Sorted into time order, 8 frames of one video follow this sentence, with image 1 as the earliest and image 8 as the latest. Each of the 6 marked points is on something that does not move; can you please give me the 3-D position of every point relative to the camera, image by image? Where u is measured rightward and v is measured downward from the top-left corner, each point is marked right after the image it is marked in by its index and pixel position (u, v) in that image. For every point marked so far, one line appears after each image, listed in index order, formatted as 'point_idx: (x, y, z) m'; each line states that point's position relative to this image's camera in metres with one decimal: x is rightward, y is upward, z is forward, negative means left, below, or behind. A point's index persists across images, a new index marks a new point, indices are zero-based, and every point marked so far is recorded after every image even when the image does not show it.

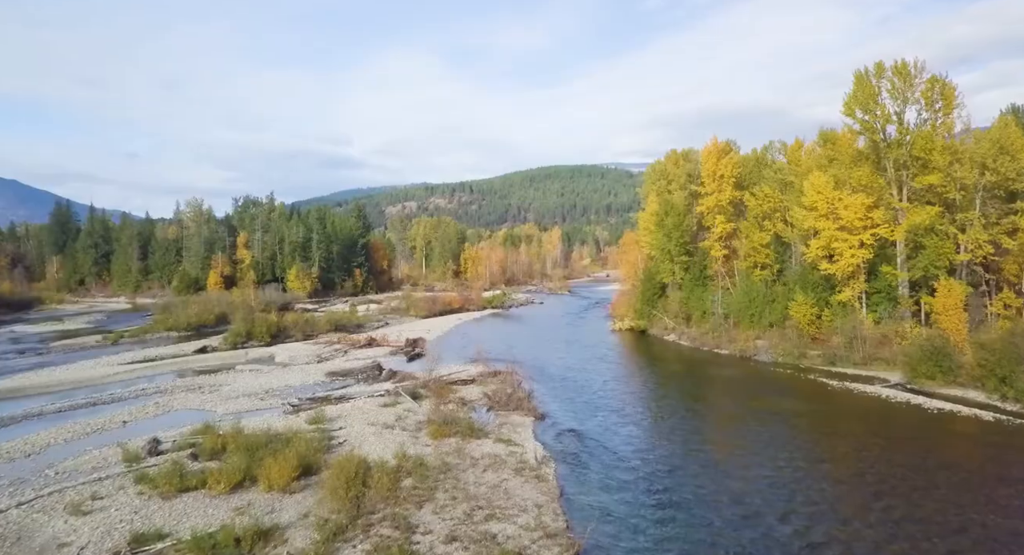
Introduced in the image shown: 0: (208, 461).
0: (-9.8, -5.9, +19.8) m
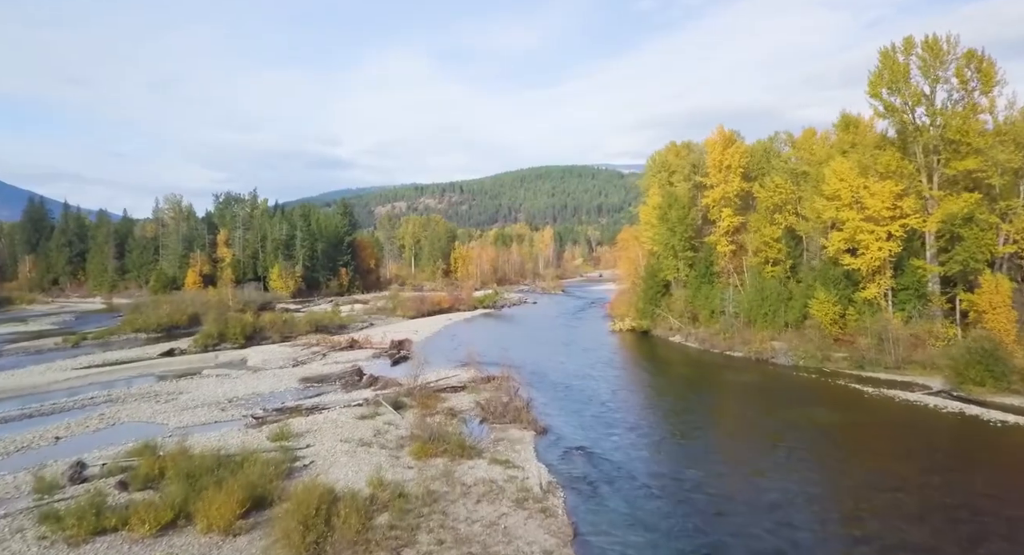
0: (-9.8, -5.6, +16.2) m
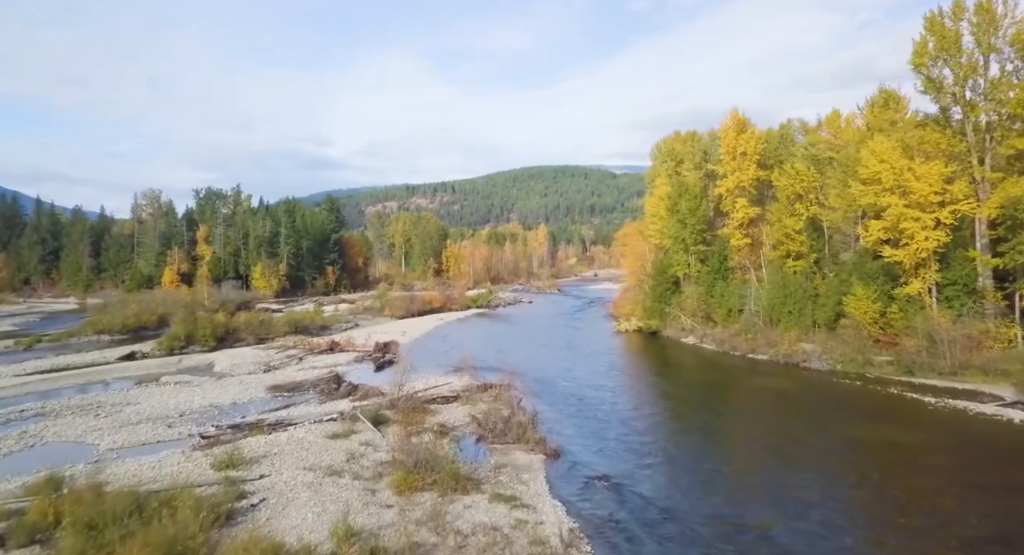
0: (-9.6, -5.3, +12.1) m
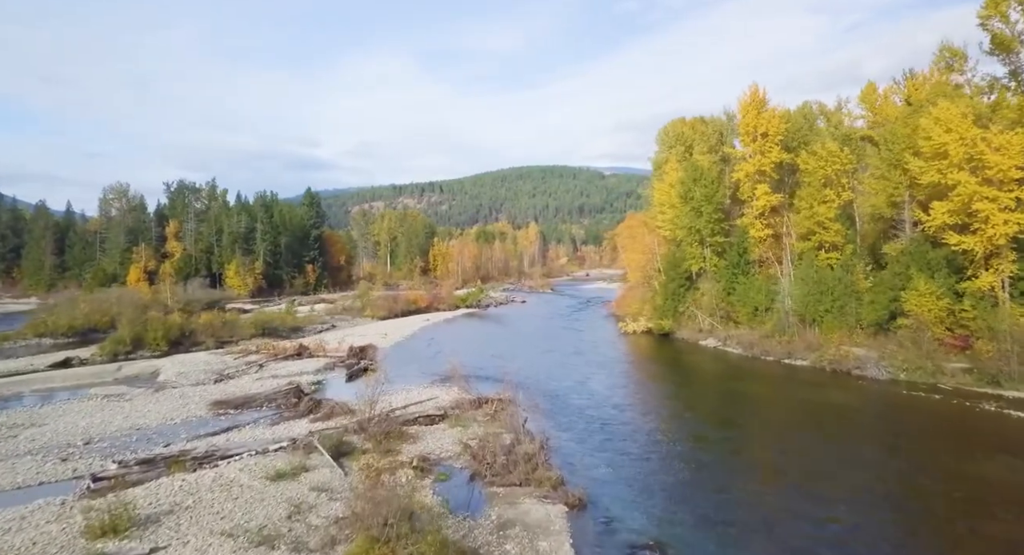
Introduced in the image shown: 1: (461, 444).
0: (-9.3, -4.9, +6.8) m
1: (-1.4, -4.7, +17.4) m
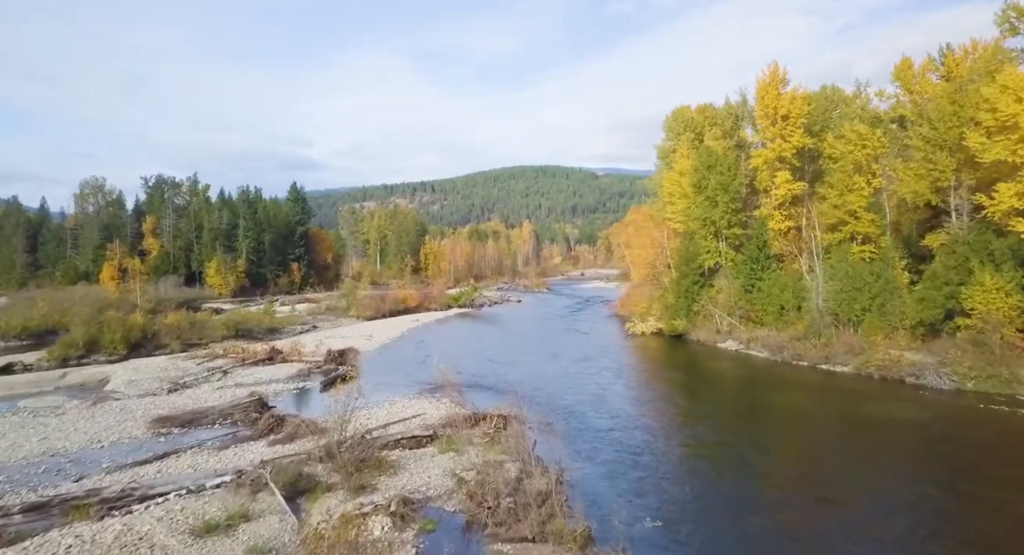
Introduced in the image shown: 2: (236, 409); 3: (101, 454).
0: (-9.1, -4.6, +3.0) m
1: (-1.3, -4.5, +13.7) m
2: (-8.8, -4.2, +19.8) m
3: (-10.7, -4.6, +16.1) m
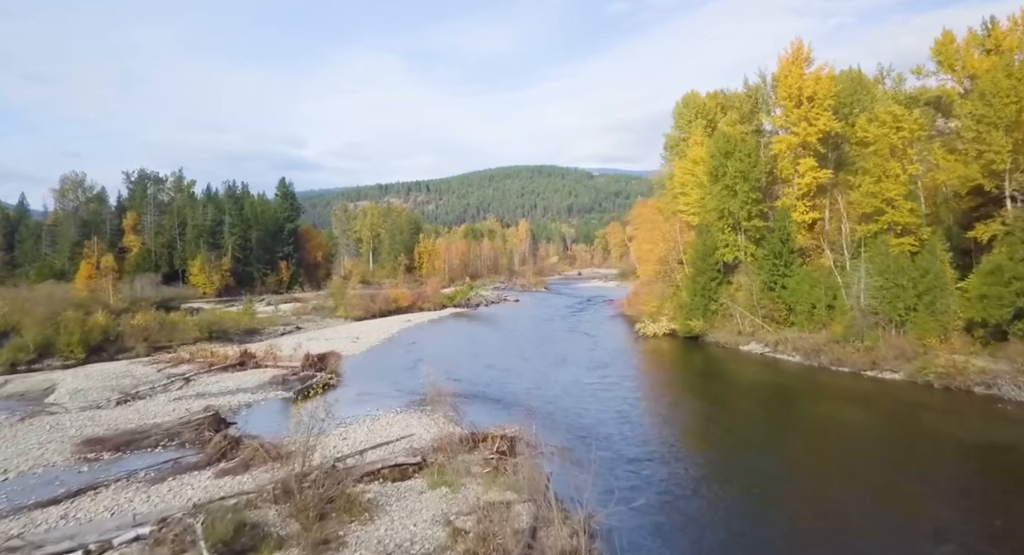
0: (-8.8, -4.4, -0.3) m
1: (-1.1, -4.2, +10.5) m
2: (-8.7, -4.0, +16.5) m
3: (-10.5, -4.4, +12.7) m
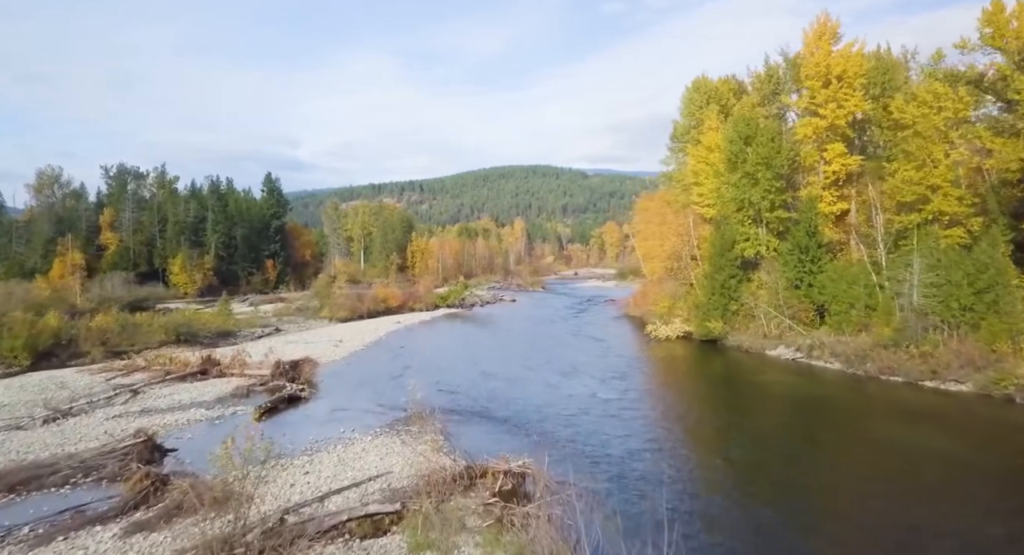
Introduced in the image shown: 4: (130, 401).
0: (-8.5, -4.2, -3.7) m
1: (-0.9, -4.1, +7.2) m
2: (-8.6, -3.9, +13.1) m
3: (-10.4, -4.2, +9.3) m
4: (-12.3, -3.9, +19.9) m
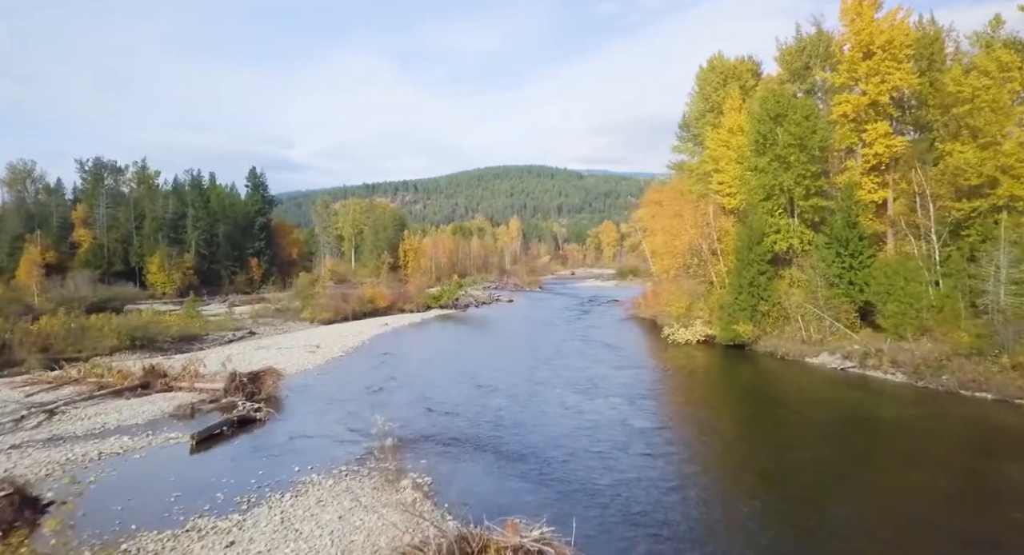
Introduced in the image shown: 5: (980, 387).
0: (-8.2, -4.0, -7.5) m
1: (-0.7, -3.9, +3.4) m
2: (-8.4, -3.7, +9.3) m
3: (-10.2, -4.0, +5.5) m
4: (-12.2, -3.8, +16.1) m
5: (+13.4, -3.1, +18.5) m
